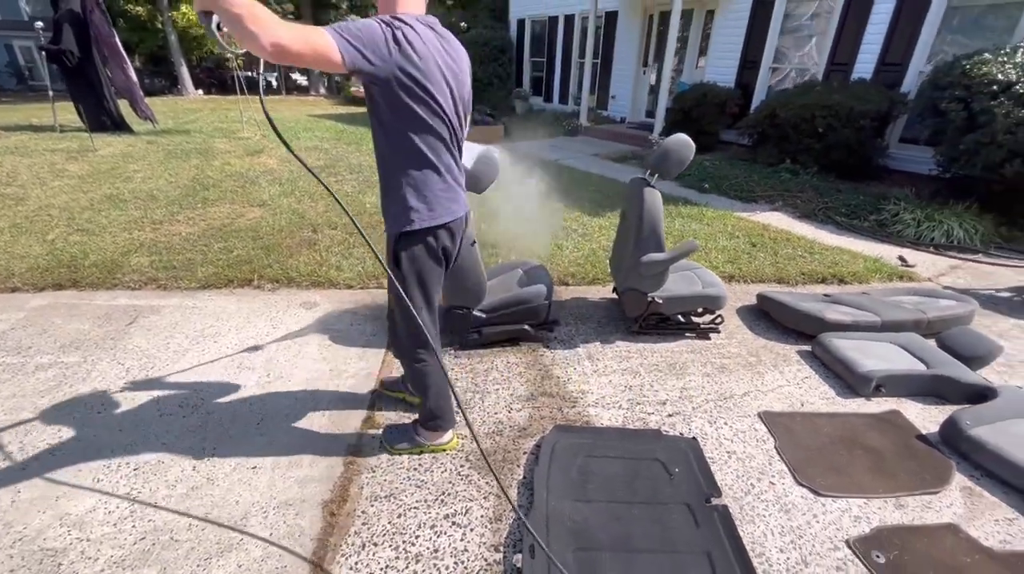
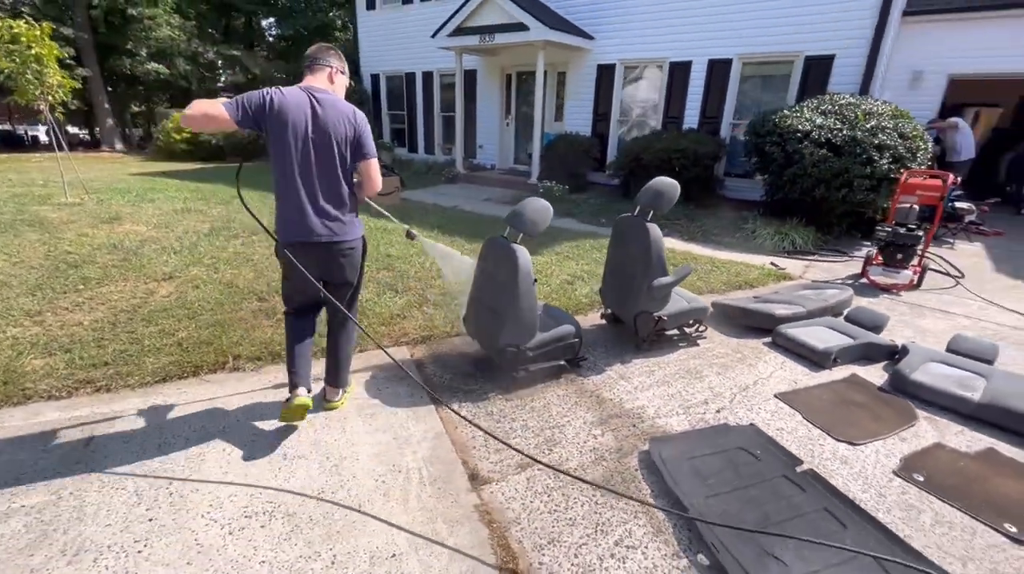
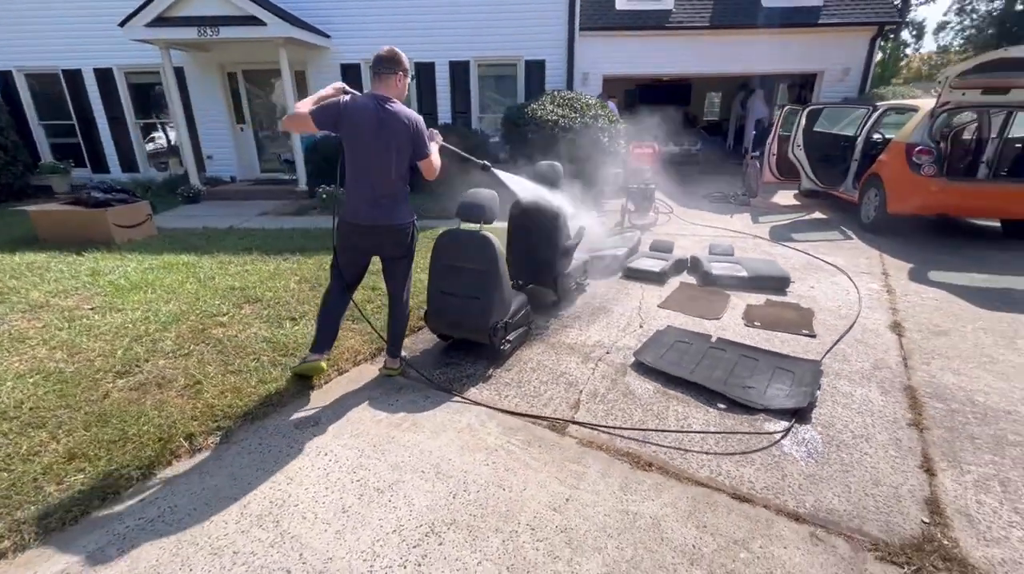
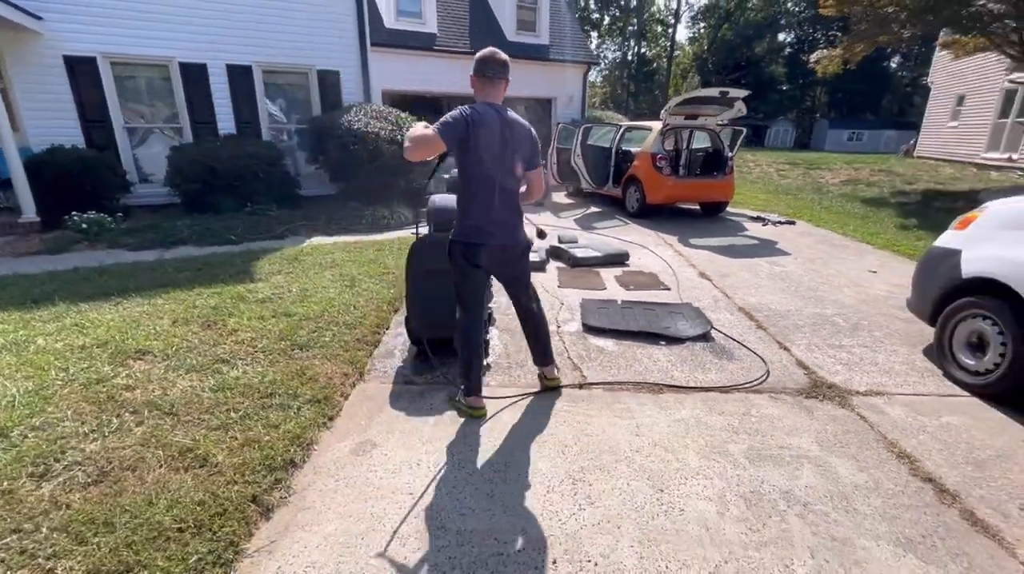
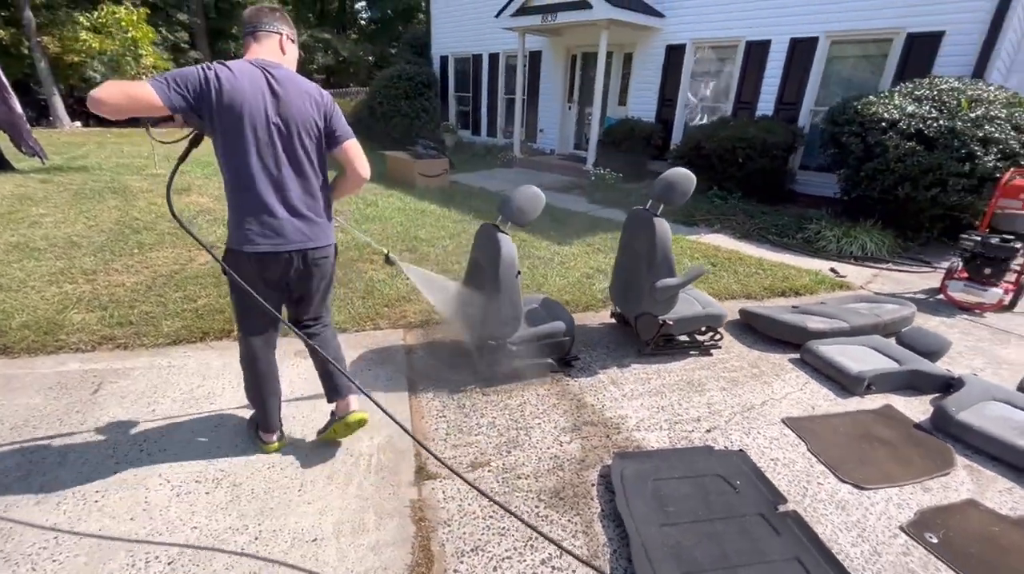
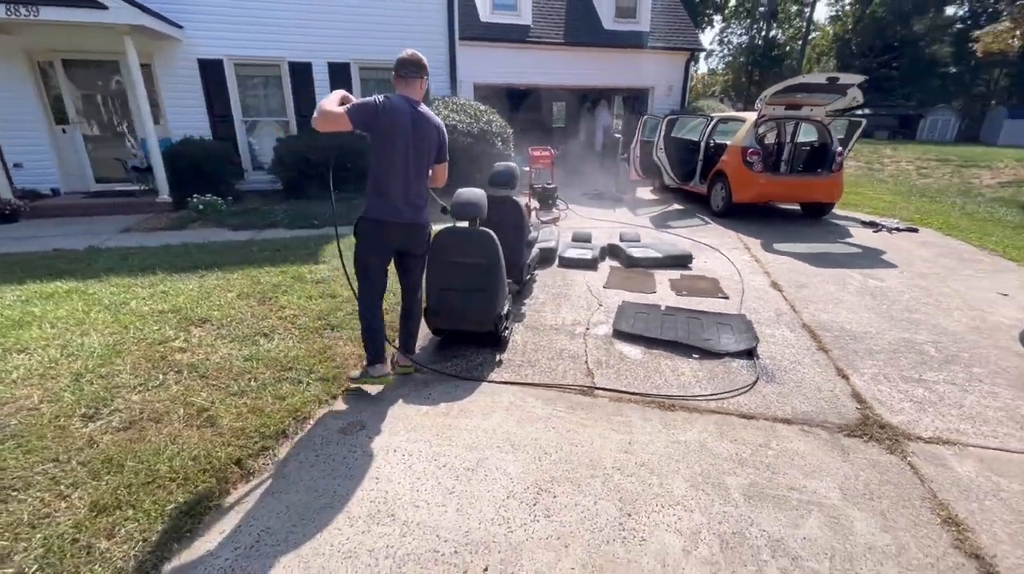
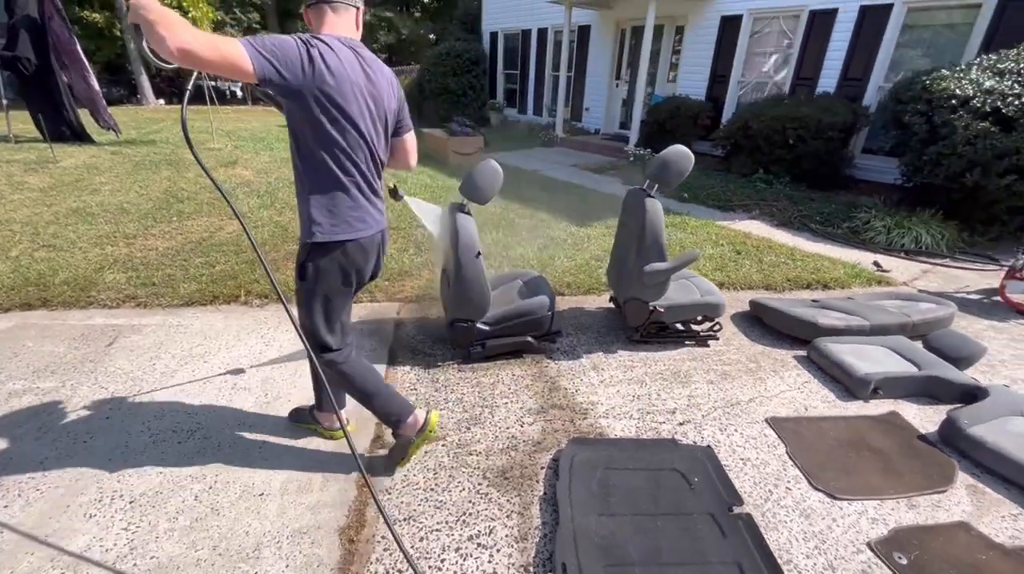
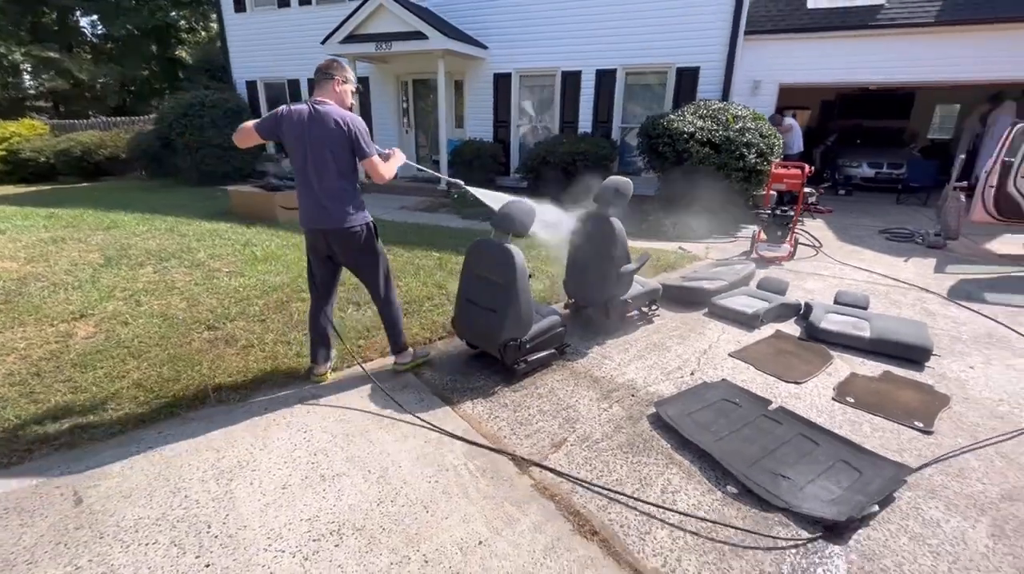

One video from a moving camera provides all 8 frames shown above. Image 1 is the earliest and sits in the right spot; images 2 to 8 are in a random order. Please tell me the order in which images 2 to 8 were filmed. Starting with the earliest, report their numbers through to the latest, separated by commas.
7, 5, 2, 8, 3, 6, 4
